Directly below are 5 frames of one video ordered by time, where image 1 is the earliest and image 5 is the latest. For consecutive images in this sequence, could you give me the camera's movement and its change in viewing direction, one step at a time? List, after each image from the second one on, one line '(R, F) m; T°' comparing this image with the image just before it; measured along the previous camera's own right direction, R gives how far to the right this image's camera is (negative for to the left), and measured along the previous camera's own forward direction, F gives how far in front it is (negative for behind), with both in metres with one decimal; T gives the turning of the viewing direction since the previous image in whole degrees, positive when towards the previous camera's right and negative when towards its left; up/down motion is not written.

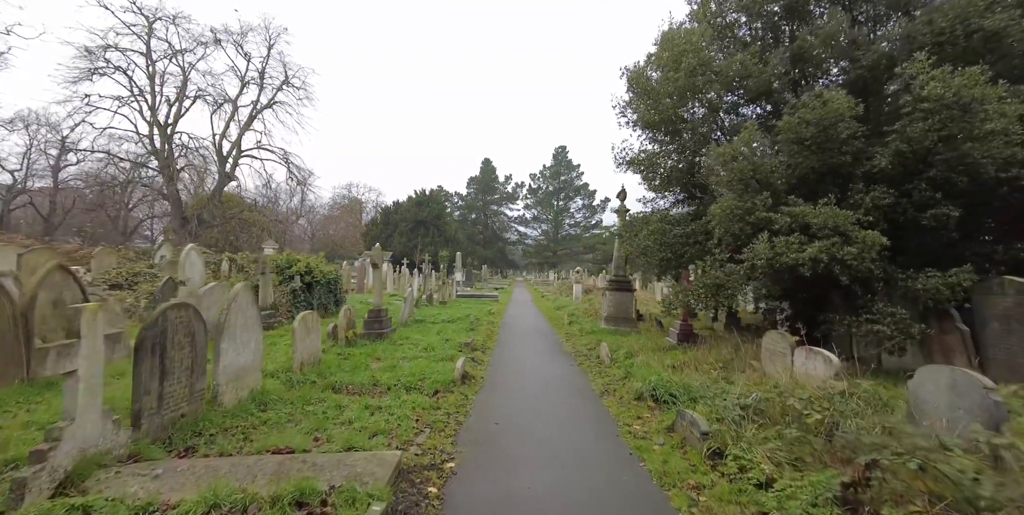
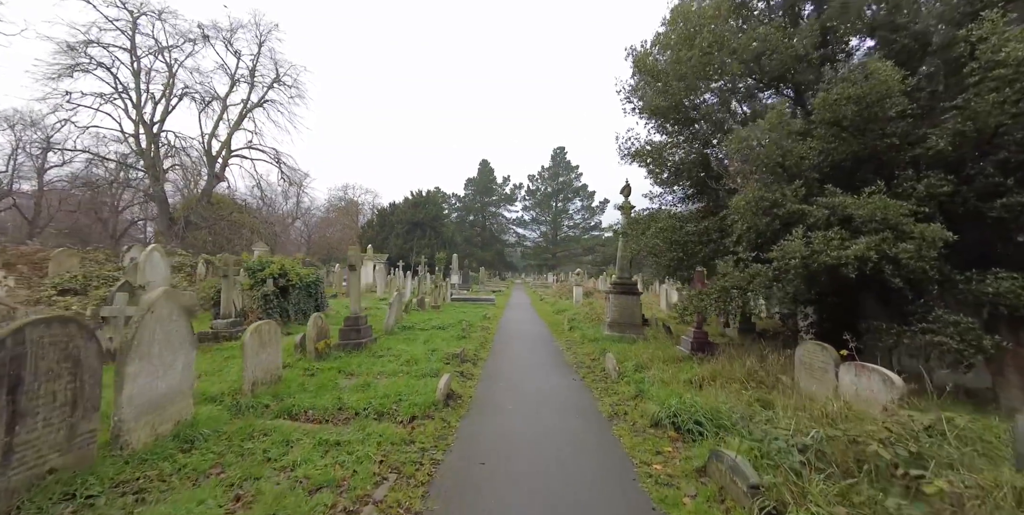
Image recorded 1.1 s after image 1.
(+0.1, +1.0) m; 0°
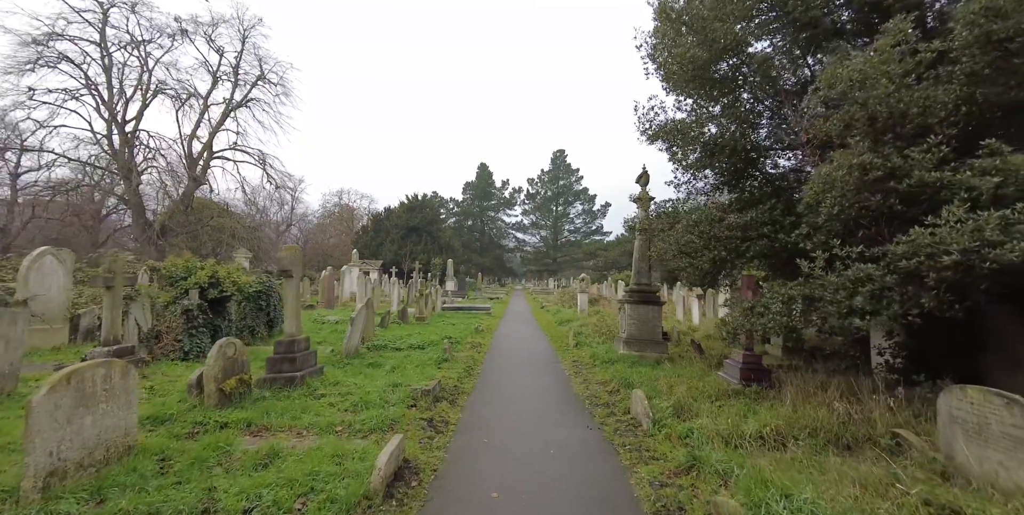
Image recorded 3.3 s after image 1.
(+0.1, +2.2) m; 0°
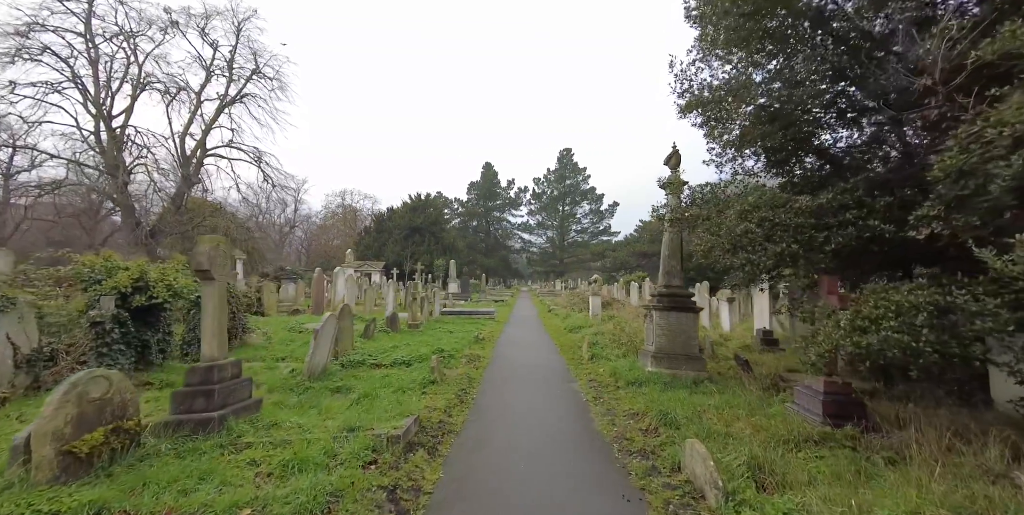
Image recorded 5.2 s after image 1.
(+0.1, +1.8) m; -1°
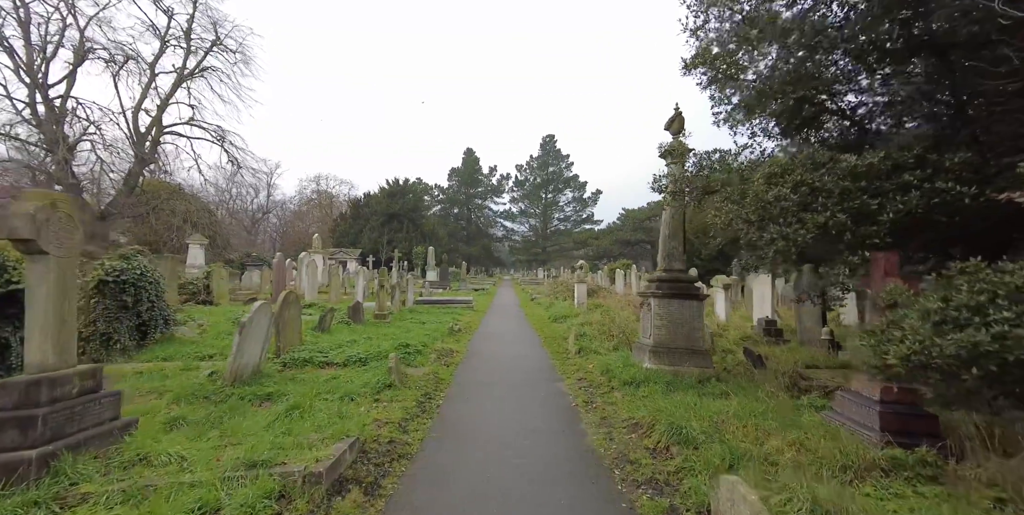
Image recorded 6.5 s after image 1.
(+0.1, +1.3) m; +2°
